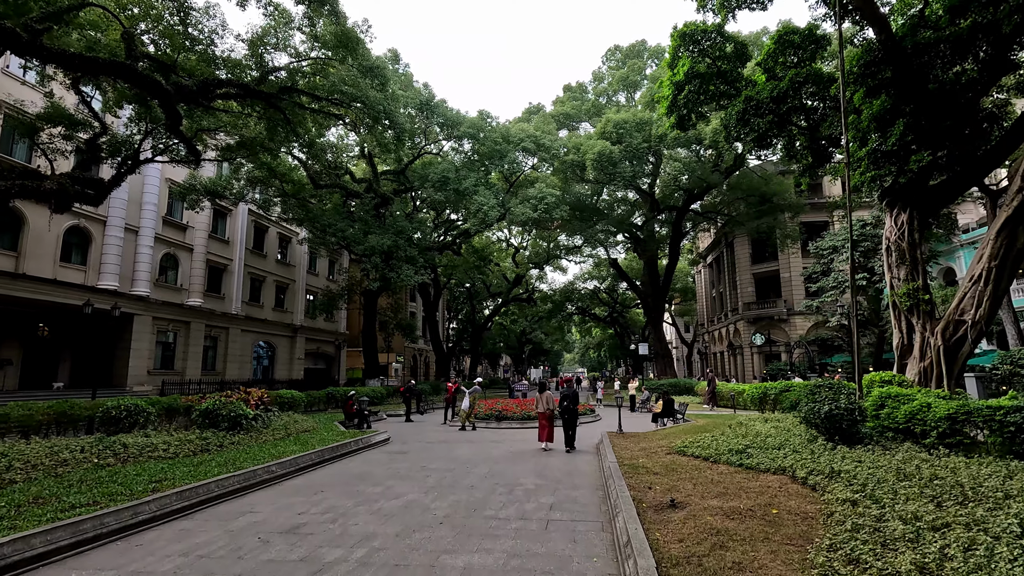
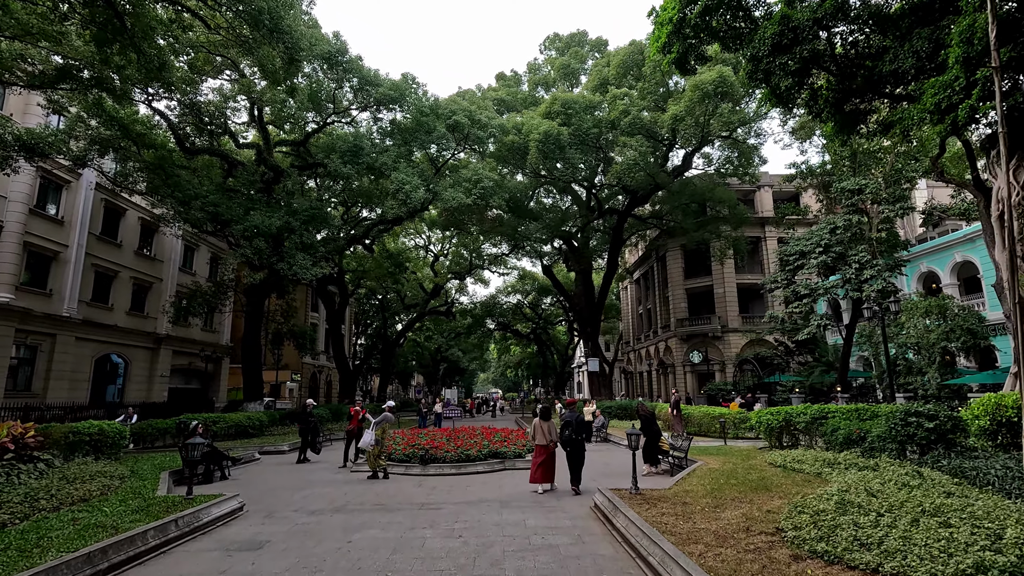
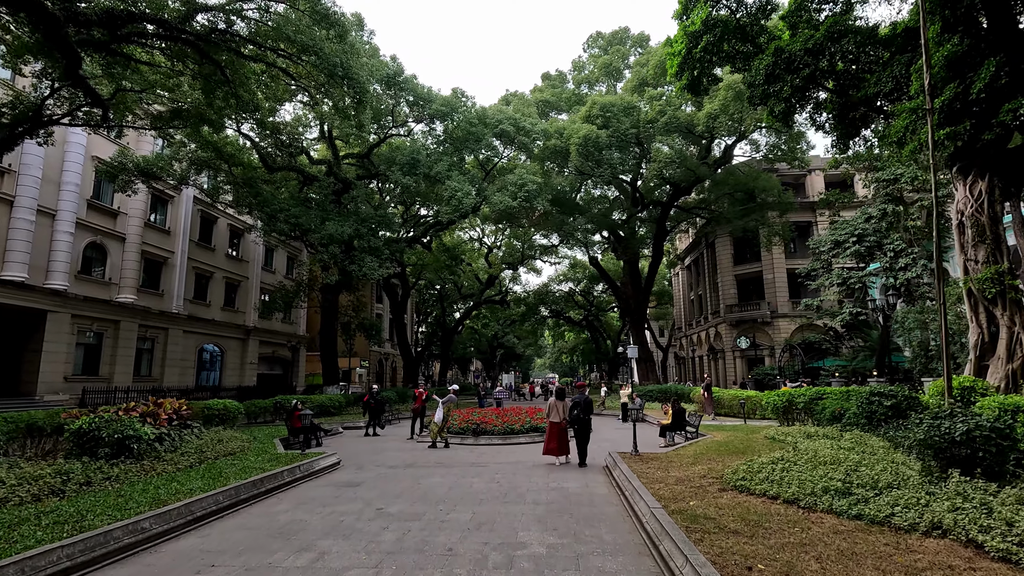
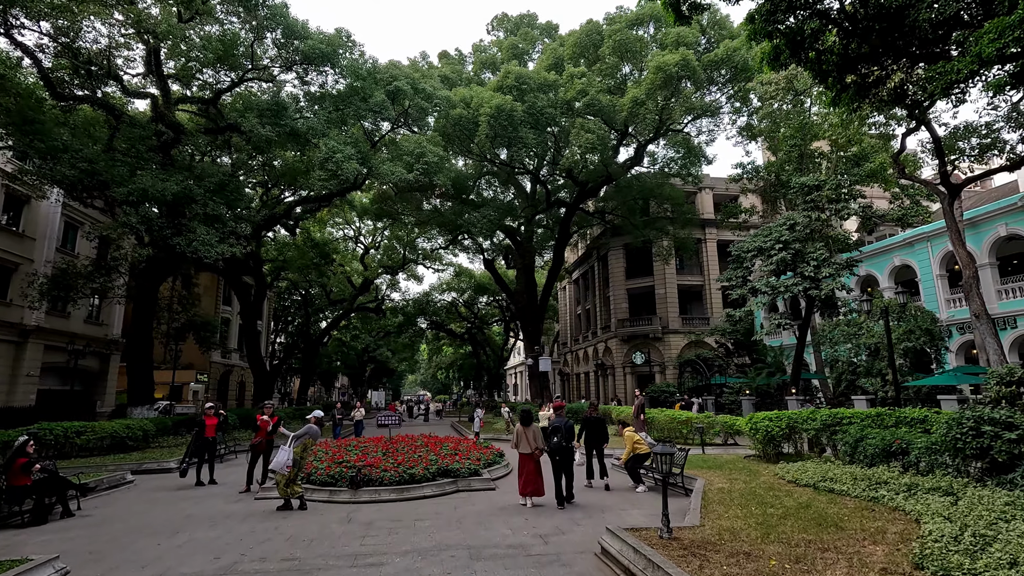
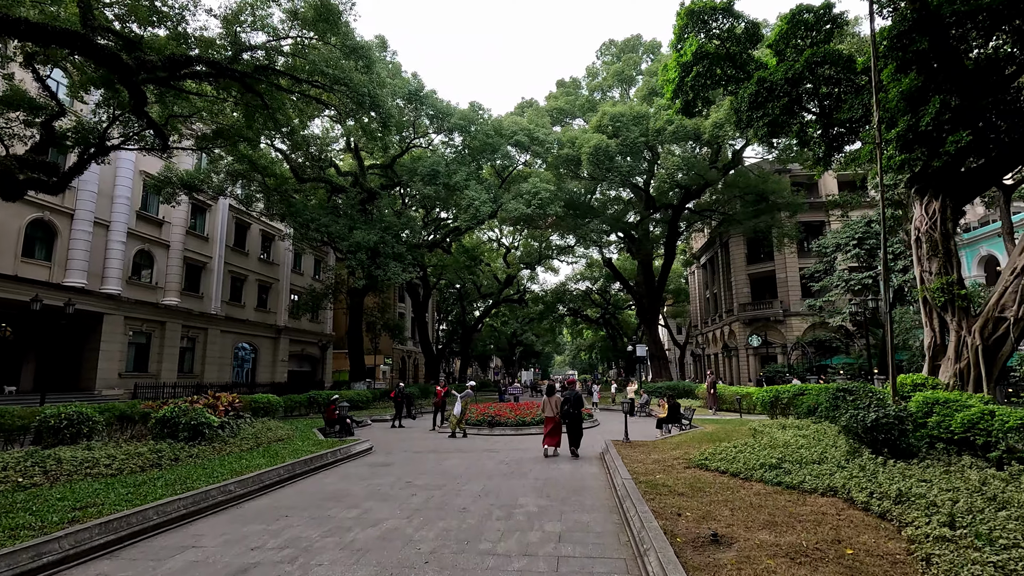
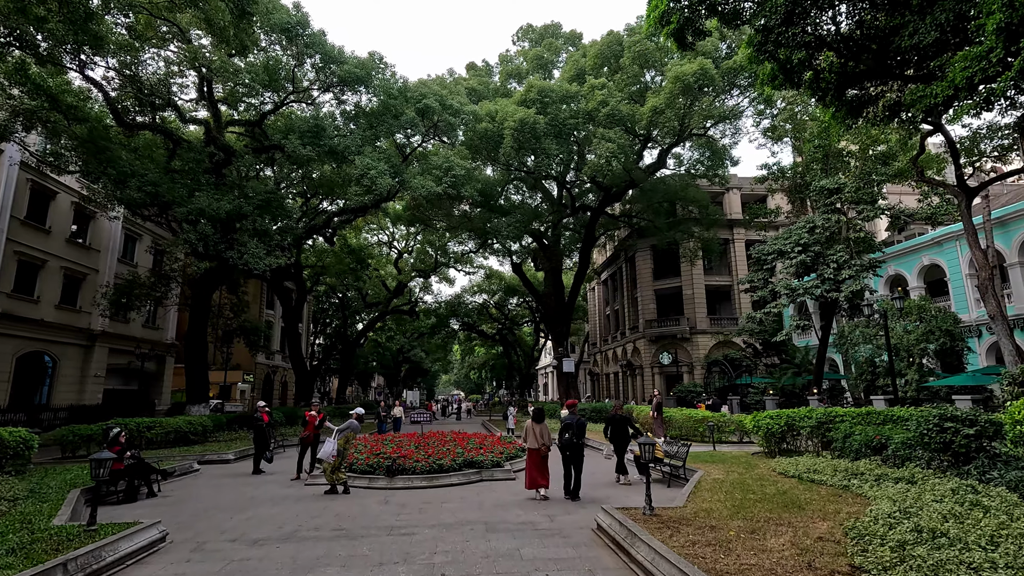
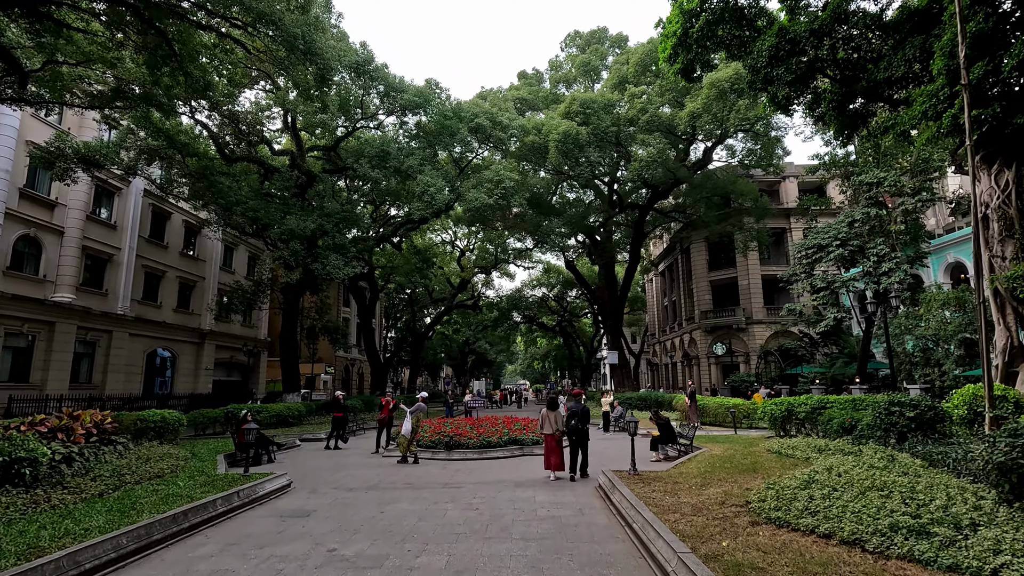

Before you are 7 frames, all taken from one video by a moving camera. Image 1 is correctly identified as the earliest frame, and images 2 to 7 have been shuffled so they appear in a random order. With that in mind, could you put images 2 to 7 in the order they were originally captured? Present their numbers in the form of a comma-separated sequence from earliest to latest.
5, 3, 7, 2, 6, 4
